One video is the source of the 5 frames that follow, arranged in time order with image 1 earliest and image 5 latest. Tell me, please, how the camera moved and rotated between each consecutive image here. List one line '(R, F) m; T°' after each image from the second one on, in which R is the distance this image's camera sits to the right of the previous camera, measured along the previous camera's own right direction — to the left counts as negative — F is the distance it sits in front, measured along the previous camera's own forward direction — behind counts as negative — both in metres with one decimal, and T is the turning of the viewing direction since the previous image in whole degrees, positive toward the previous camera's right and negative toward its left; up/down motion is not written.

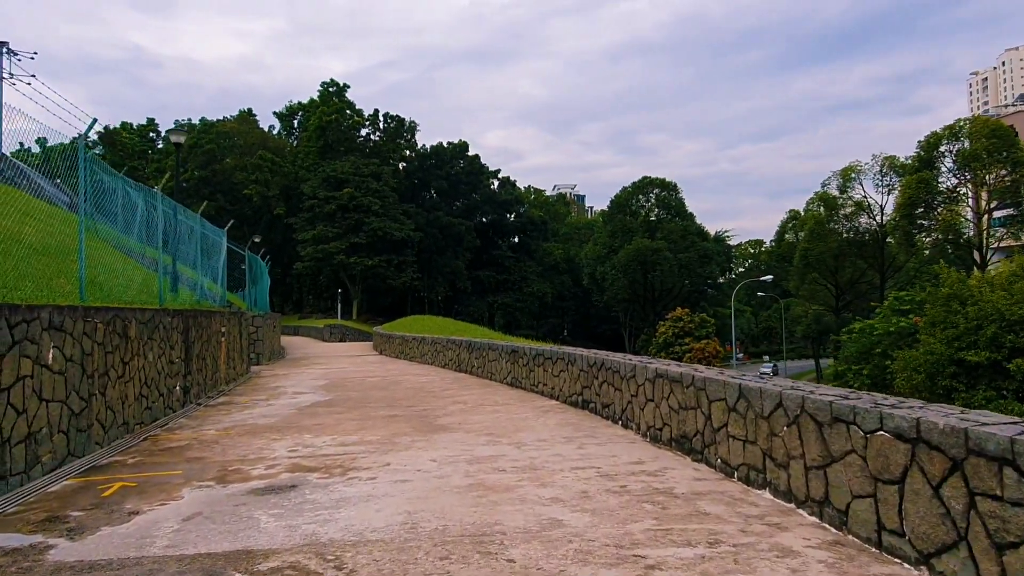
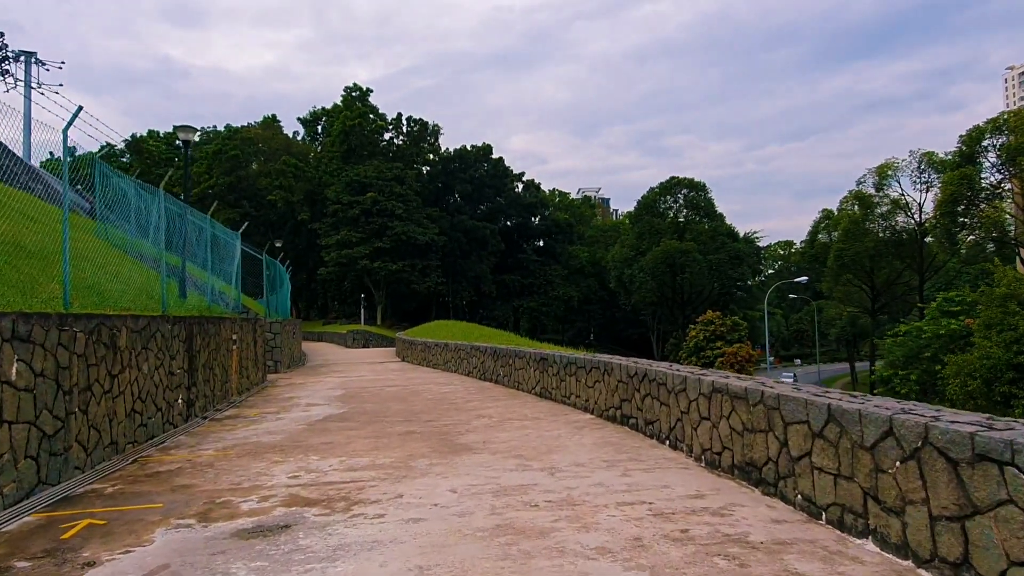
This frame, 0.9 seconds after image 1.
(0.0, +0.9) m; -2°
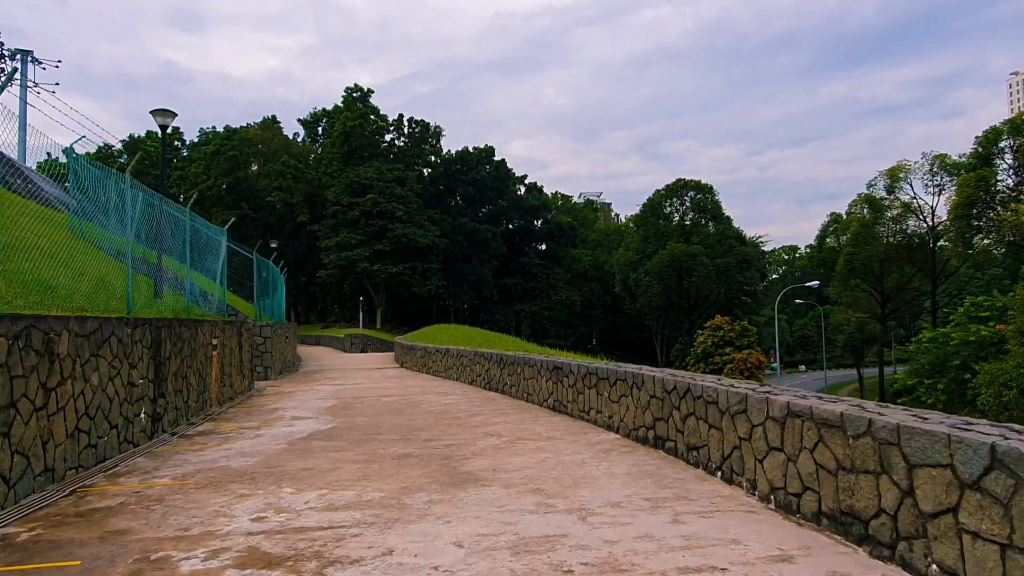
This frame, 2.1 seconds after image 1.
(-0.1, +1.1) m; 0°
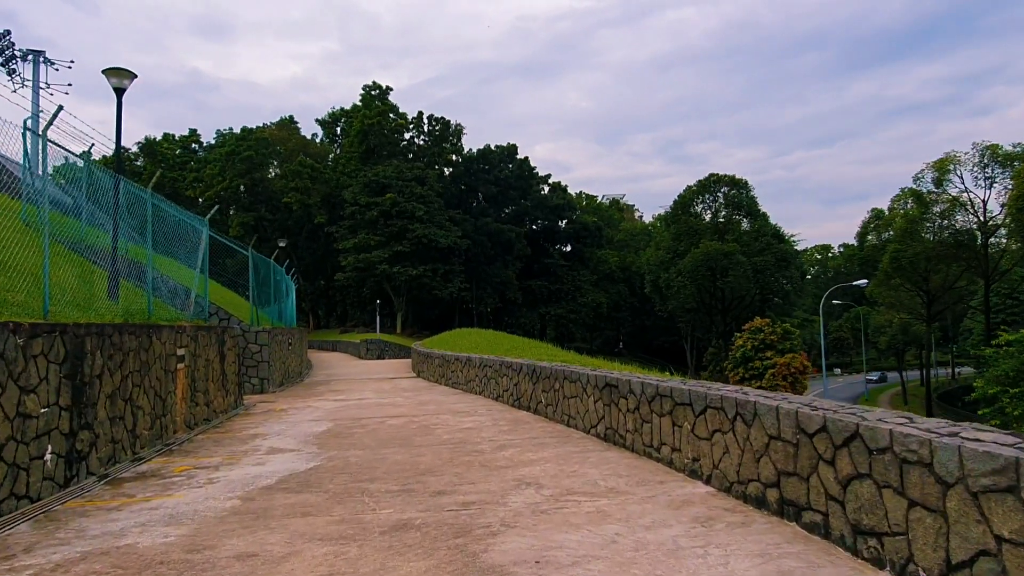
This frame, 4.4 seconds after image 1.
(-0.1, +2.2) m; -2°
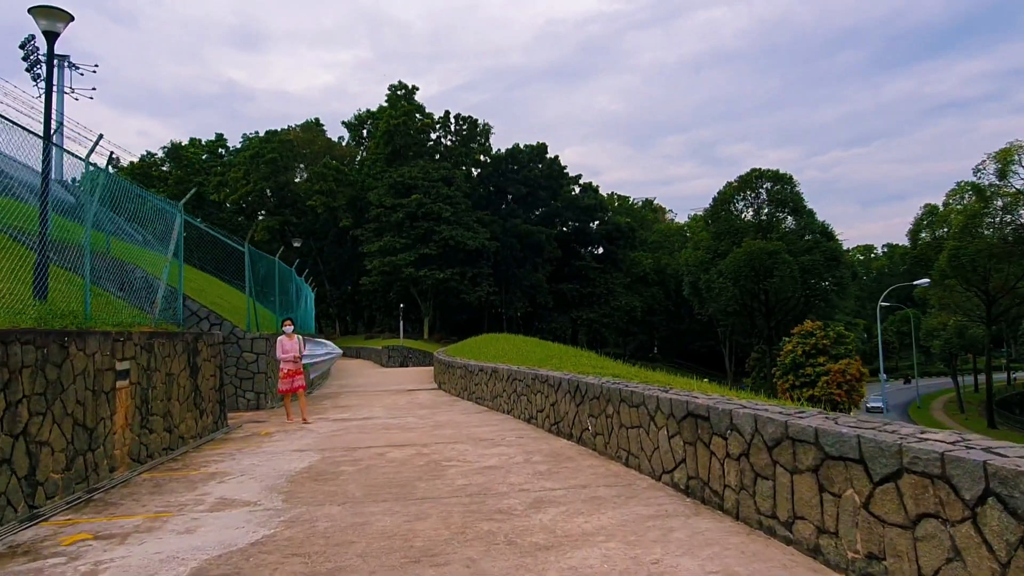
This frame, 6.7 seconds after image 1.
(-0.1, +2.2) m; -2°
